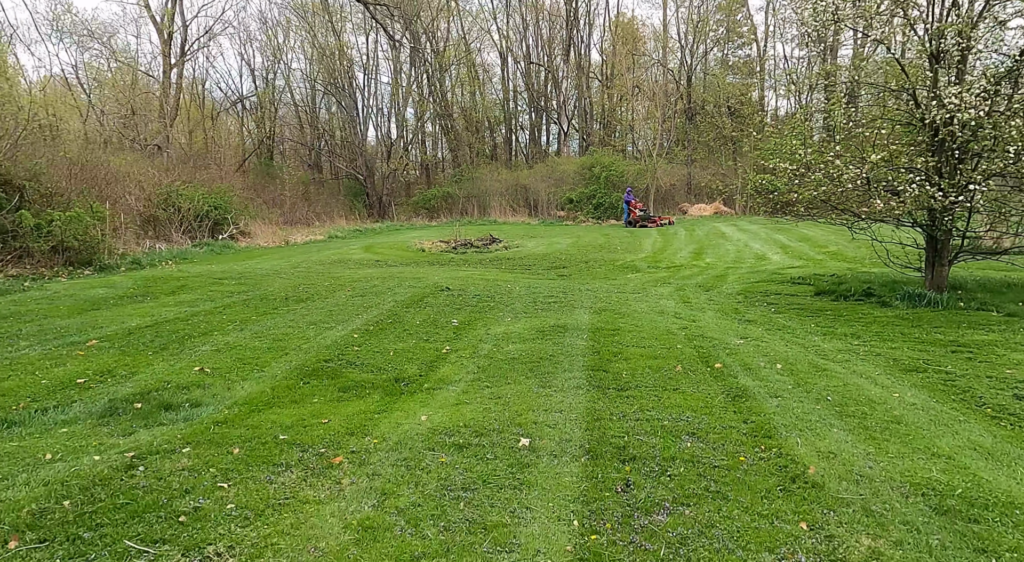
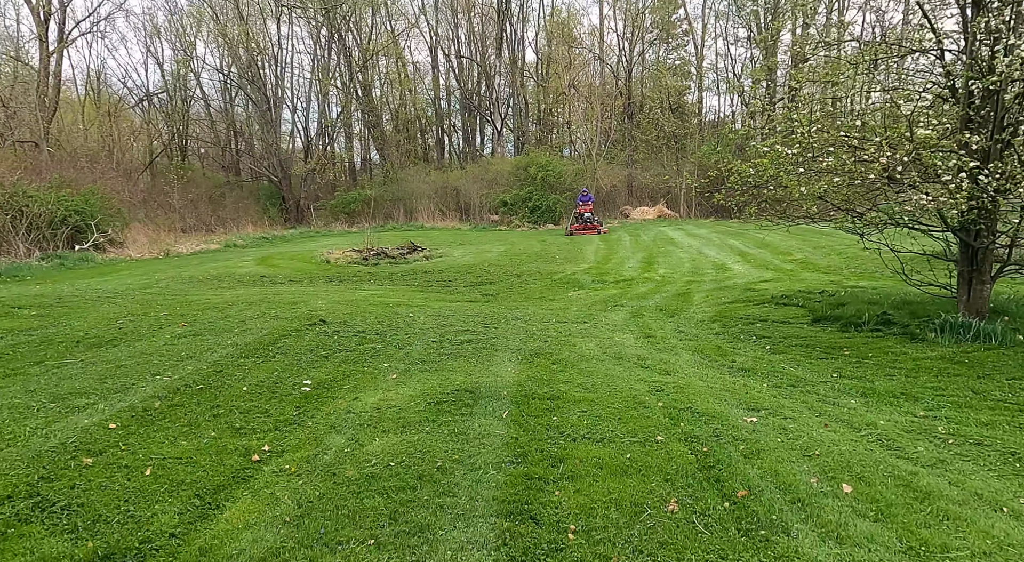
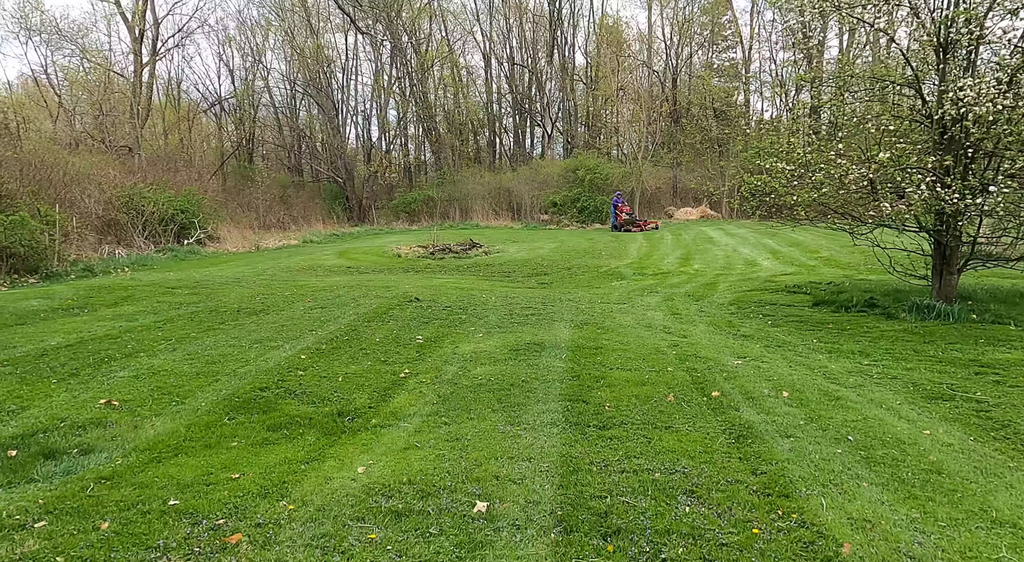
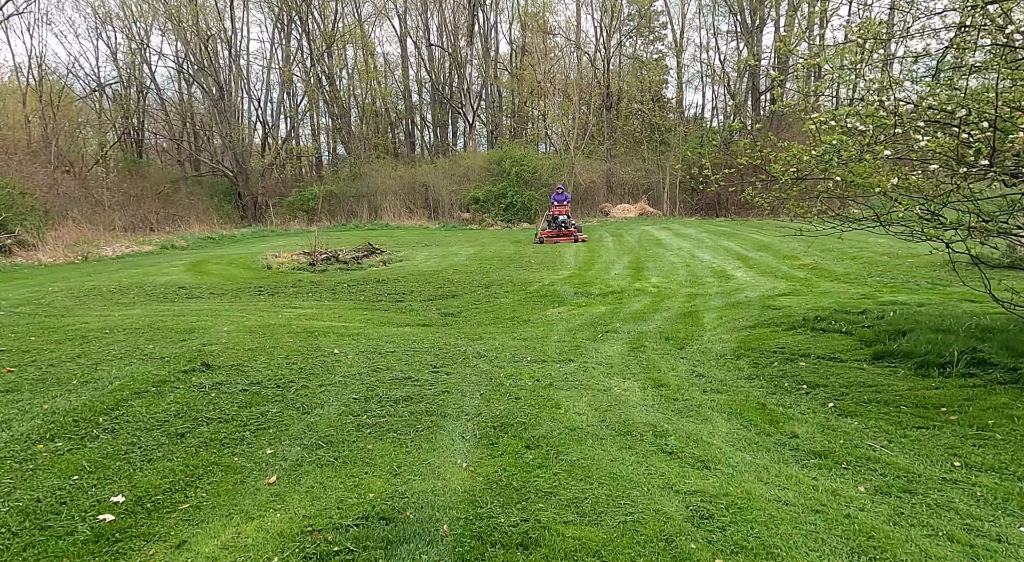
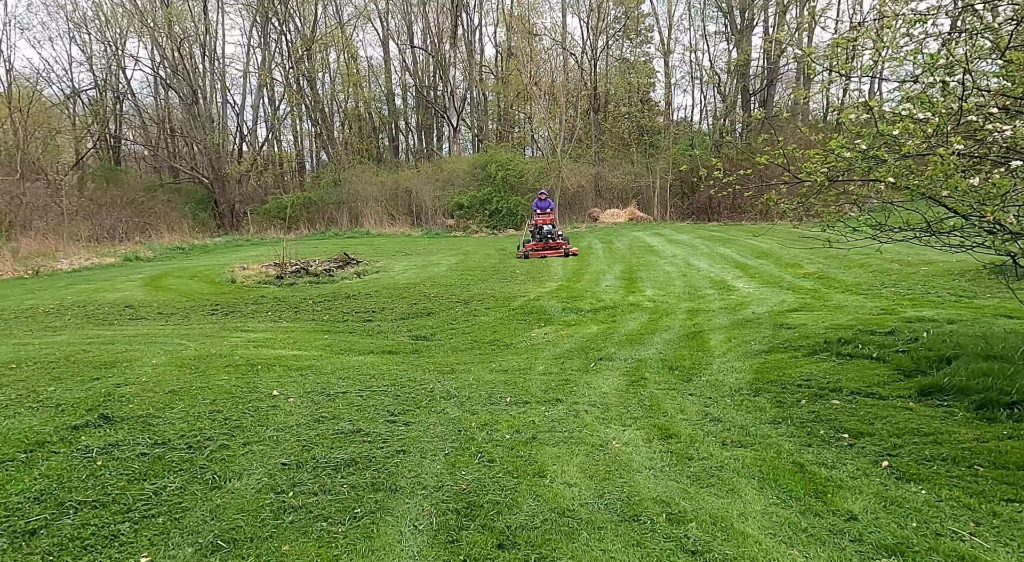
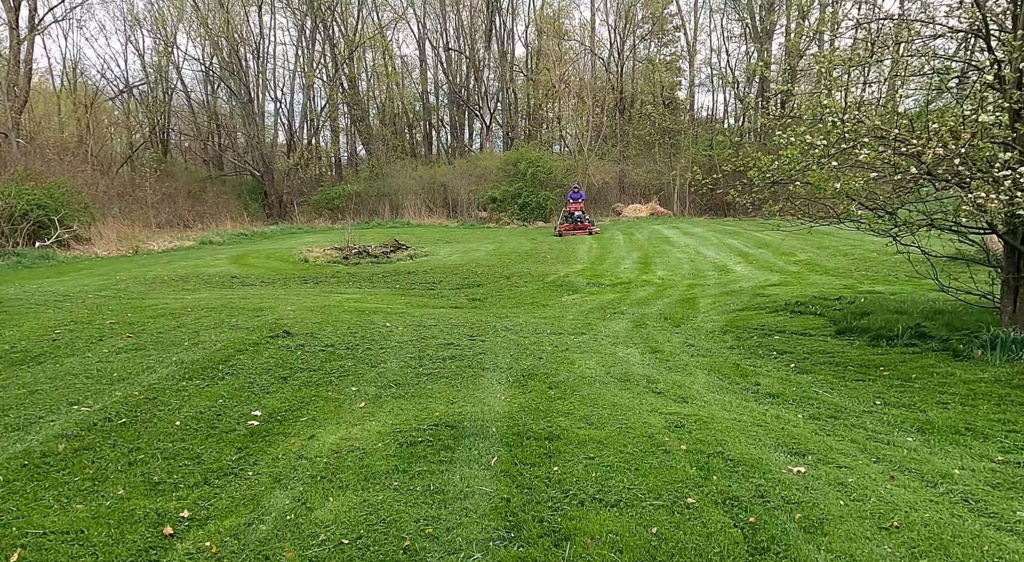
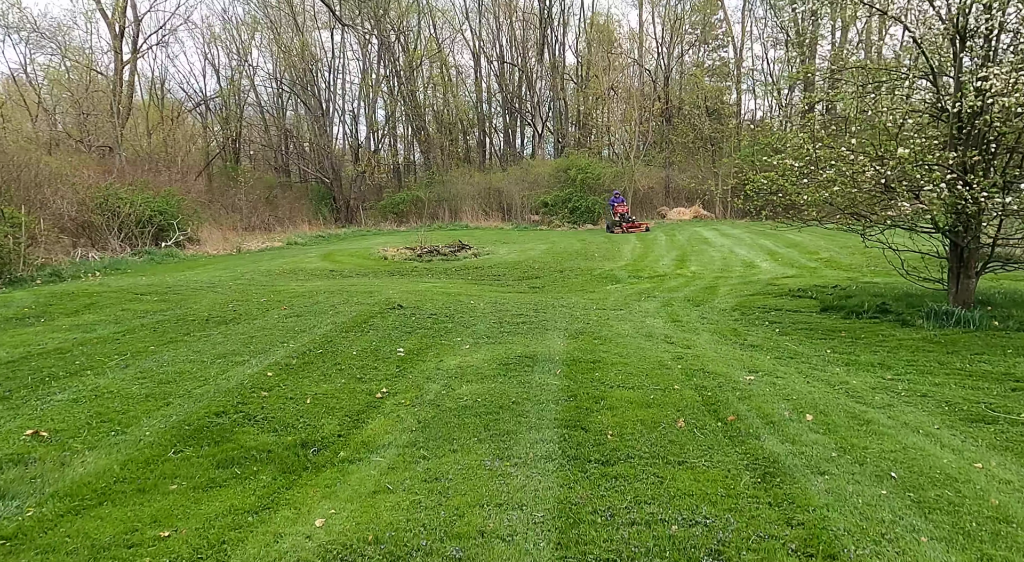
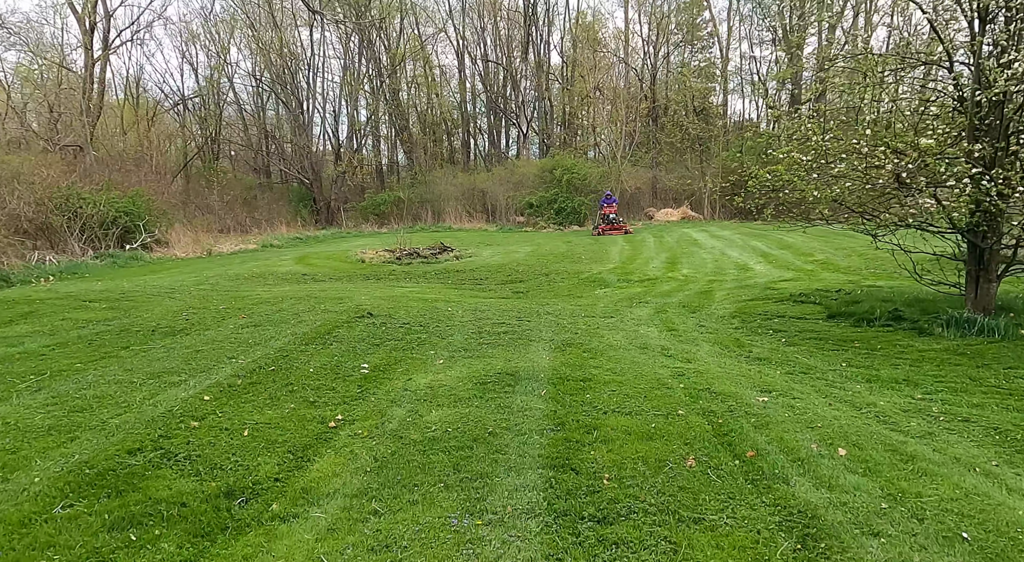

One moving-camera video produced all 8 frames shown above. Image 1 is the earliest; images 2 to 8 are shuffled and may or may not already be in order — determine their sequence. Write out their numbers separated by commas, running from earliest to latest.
3, 7, 8, 2, 6, 4, 5
